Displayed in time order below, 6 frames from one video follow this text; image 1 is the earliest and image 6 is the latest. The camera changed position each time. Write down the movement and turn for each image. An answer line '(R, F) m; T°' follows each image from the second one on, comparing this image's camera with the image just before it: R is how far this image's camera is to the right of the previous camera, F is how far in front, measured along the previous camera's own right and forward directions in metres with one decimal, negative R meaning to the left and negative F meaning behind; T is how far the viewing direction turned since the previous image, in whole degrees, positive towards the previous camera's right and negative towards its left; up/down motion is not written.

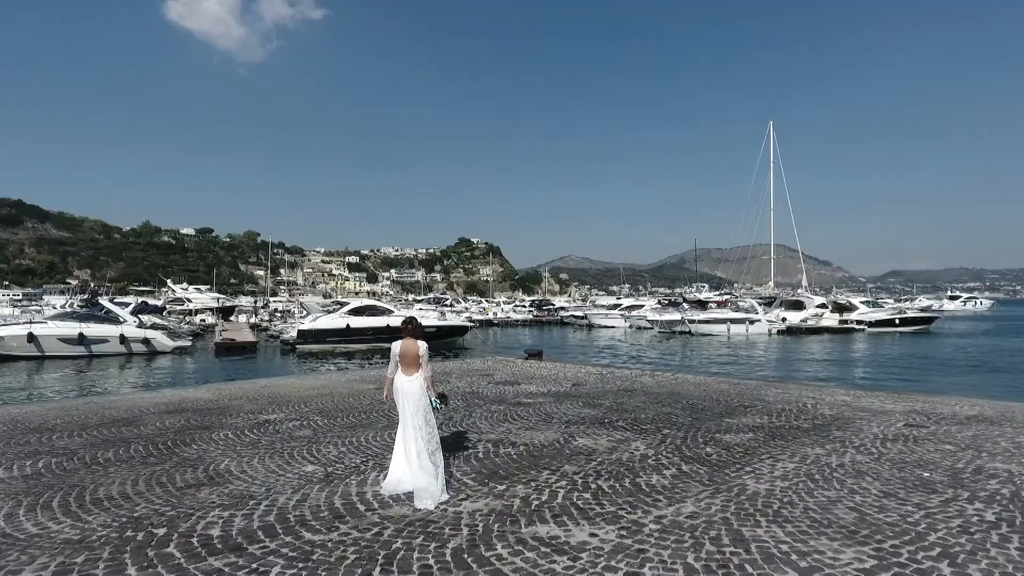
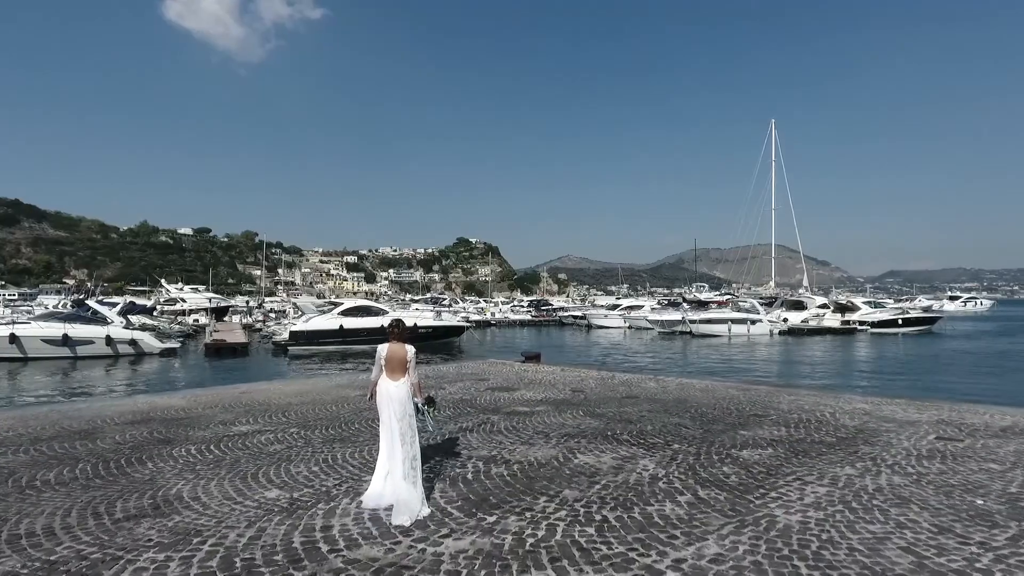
(+0.1, +1.0) m; 0°
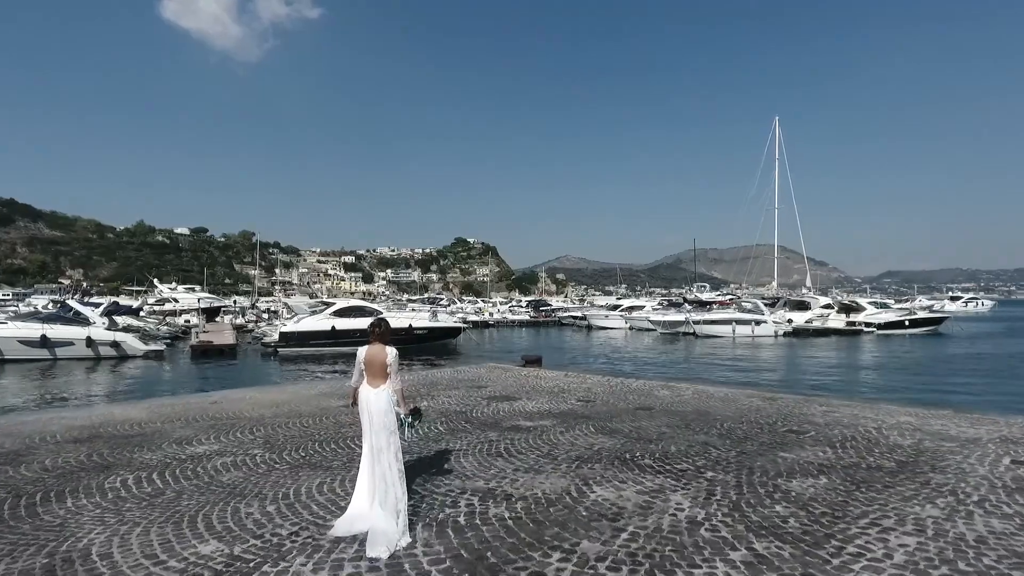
(-0.1, +1.5) m; 0°
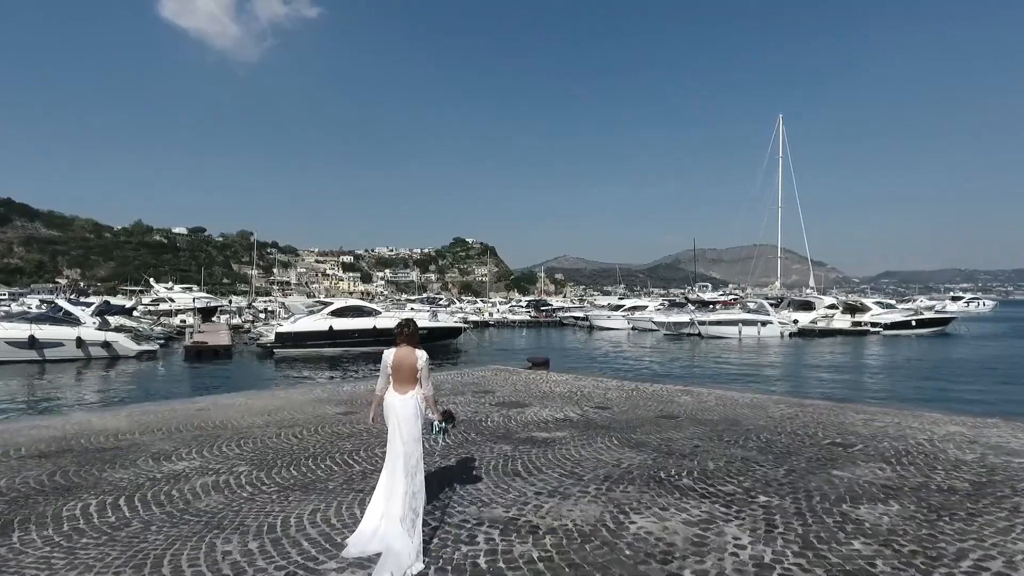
(-0.3, +1.0) m; 0°
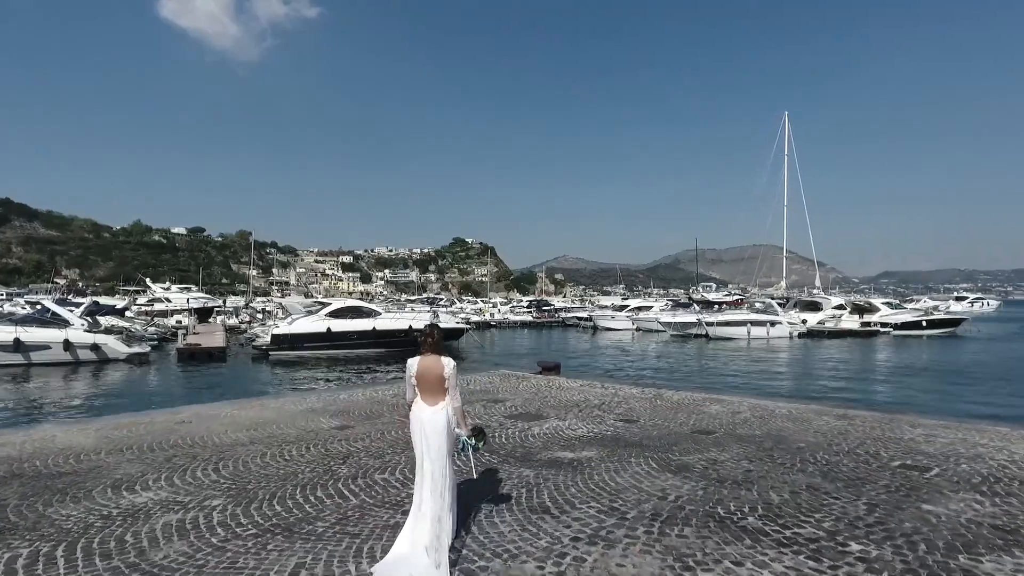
(-0.3, +1.3) m; 0°
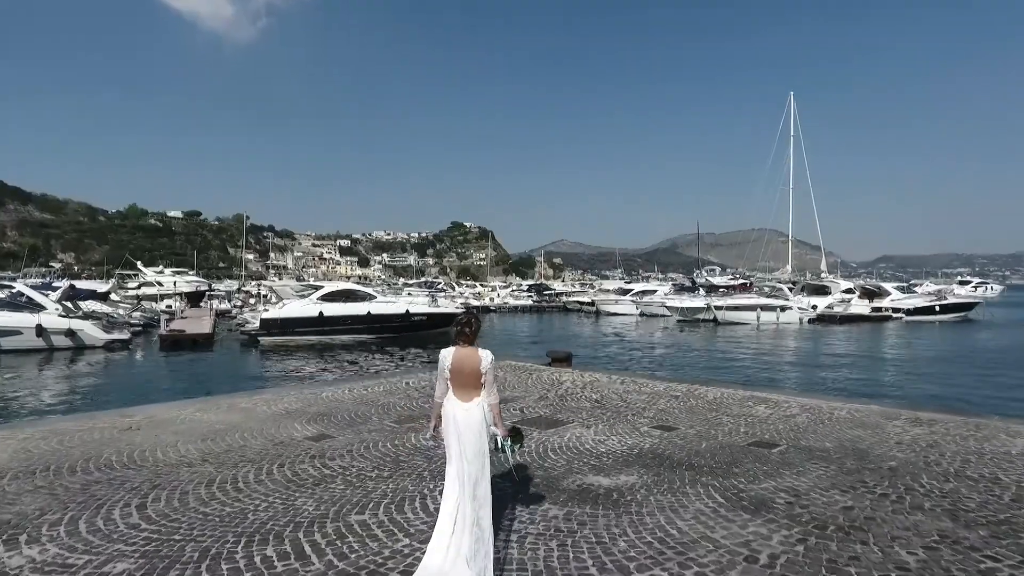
(-0.2, +2.1) m; 0°
